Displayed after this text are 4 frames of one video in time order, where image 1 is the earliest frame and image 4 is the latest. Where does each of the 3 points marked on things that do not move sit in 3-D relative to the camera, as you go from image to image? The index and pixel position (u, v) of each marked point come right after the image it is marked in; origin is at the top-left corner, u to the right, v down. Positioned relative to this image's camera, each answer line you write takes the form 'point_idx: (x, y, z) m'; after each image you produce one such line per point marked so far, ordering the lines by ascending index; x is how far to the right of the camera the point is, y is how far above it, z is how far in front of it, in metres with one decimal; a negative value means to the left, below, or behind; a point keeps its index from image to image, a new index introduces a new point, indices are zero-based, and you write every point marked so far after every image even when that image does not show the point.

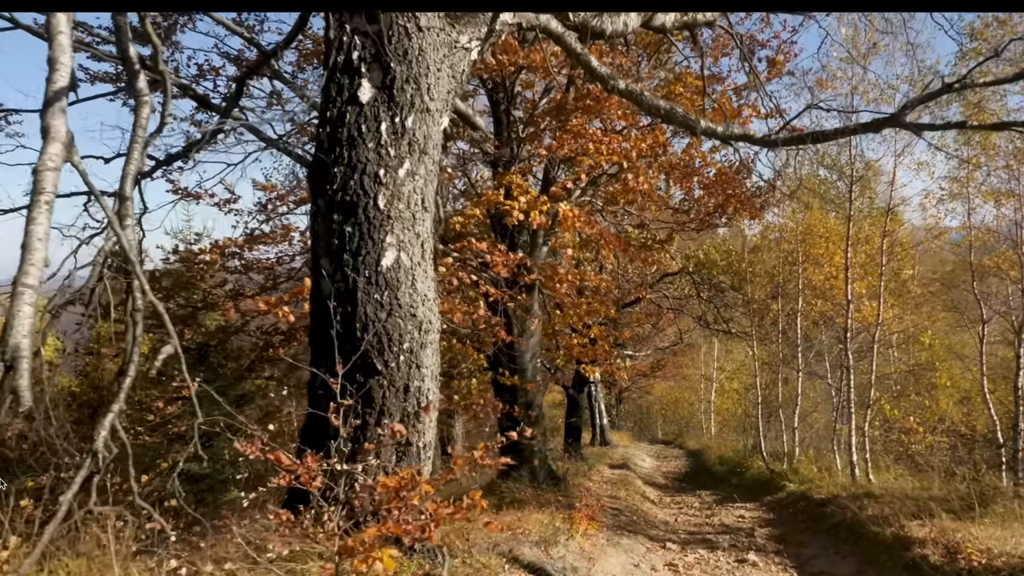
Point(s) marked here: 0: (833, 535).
0: (+4.5, -3.5, +9.6) m
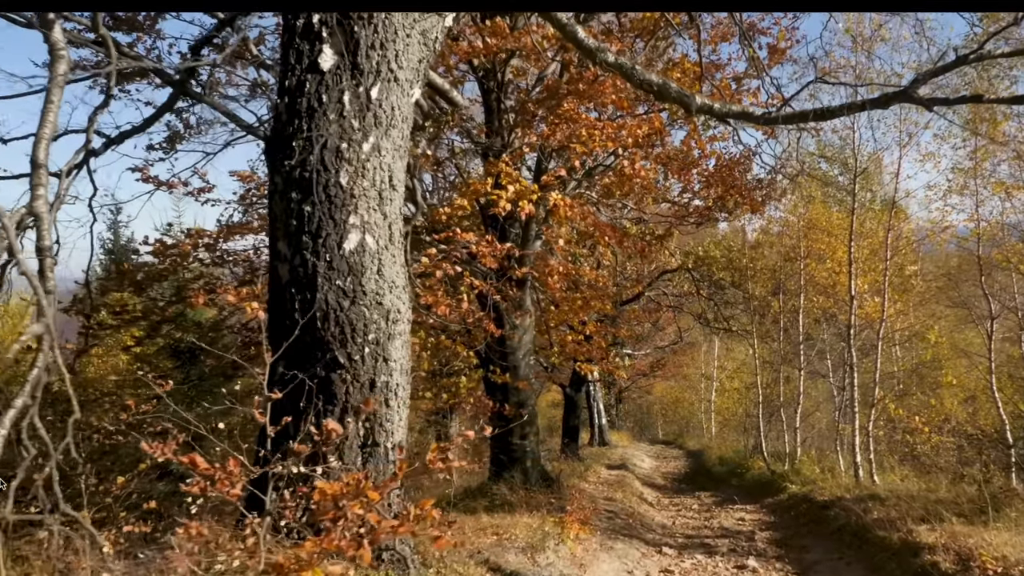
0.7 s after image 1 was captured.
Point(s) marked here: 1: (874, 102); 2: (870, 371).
0: (+4.4, -3.4, +9.2) m
1: (+2.7, +1.4, +5.1) m
2: (+9.3, -2.2, +17.7) m
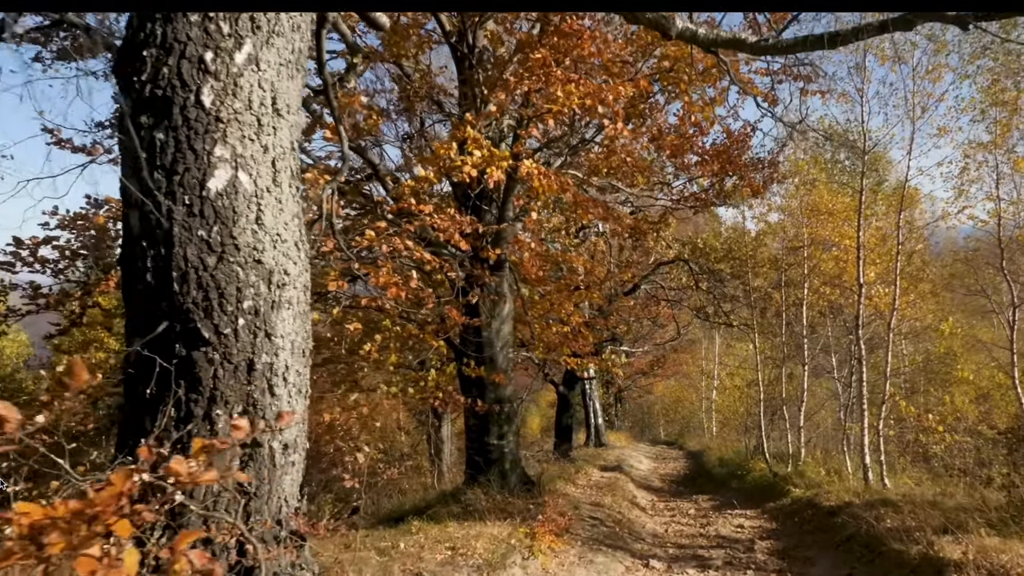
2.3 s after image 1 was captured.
0: (+4.0, -3.2, +8.2) m
1: (+2.3, +1.6, +4.1) m
2: (+9.0, -1.9, +16.7) m
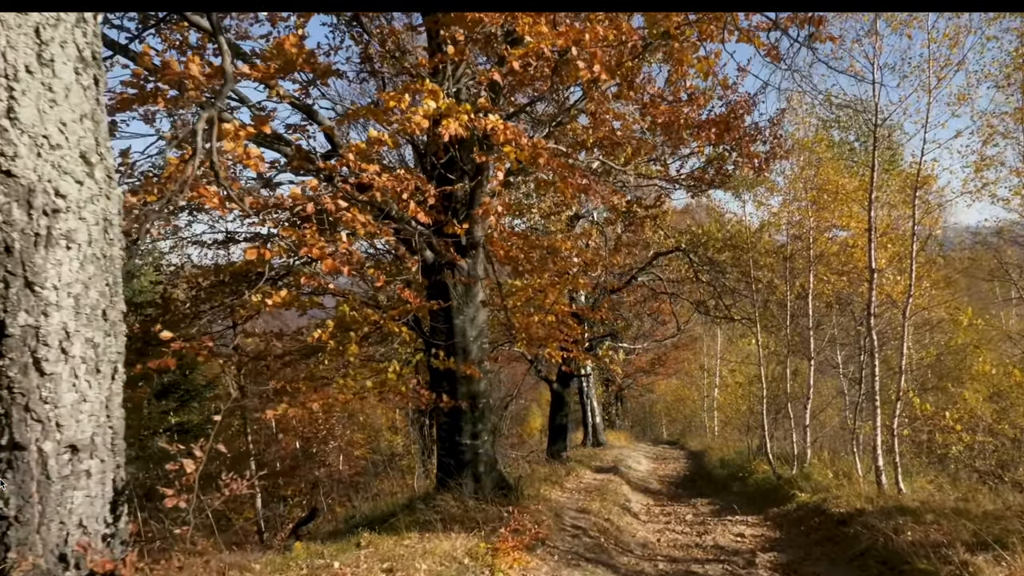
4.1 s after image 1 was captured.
0: (+3.7, -2.9, +7.2) m
1: (+1.9, +1.8, +3.1) m
2: (+8.7, -1.7, +15.6) m
